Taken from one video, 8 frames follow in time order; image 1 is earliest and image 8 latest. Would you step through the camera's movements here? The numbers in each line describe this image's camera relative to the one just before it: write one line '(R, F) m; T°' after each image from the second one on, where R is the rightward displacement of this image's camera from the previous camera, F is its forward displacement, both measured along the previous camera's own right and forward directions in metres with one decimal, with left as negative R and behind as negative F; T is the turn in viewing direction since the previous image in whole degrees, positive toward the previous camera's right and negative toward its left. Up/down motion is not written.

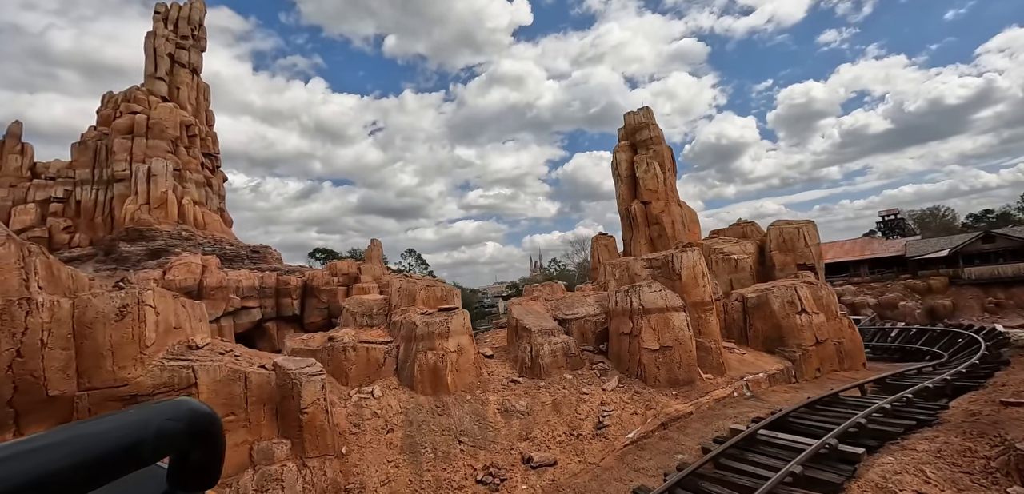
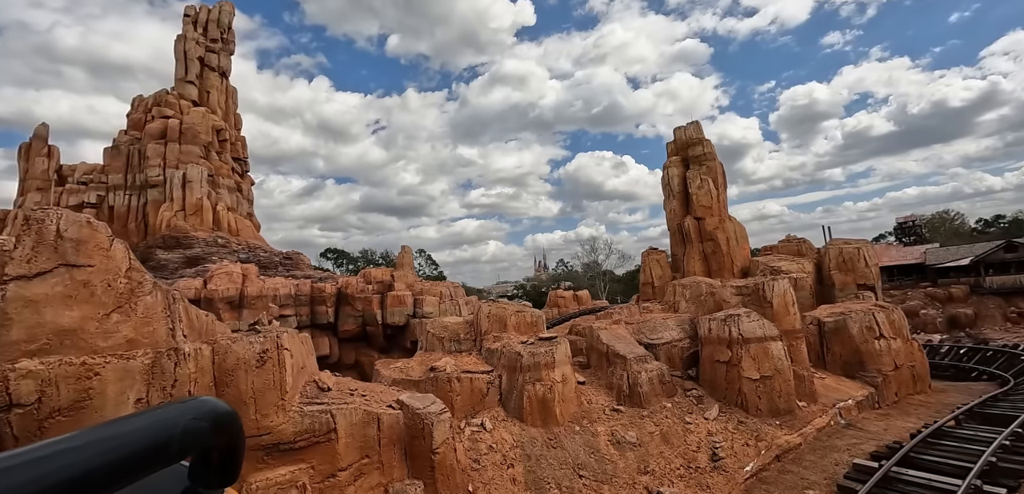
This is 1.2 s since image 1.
(-1.8, 0.0) m; 0°
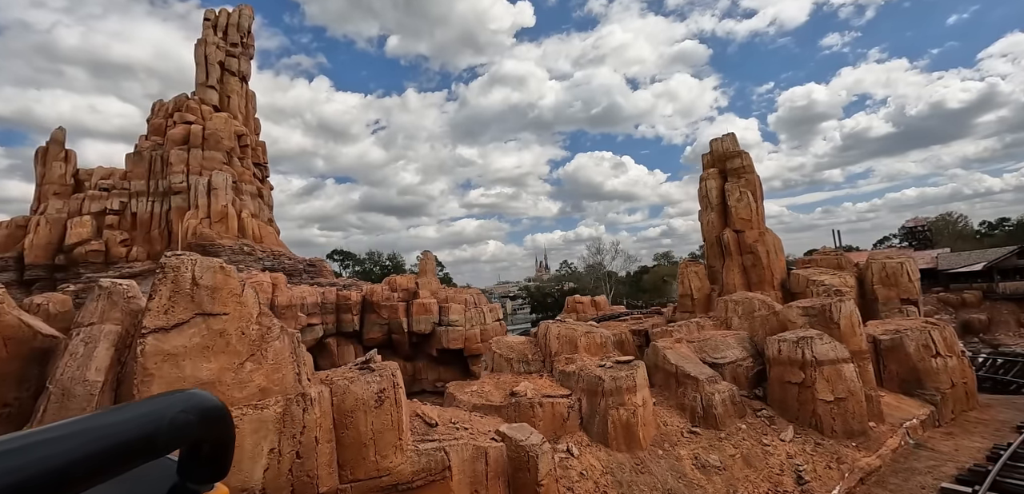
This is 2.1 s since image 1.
(-1.4, 0.0) m; 0°
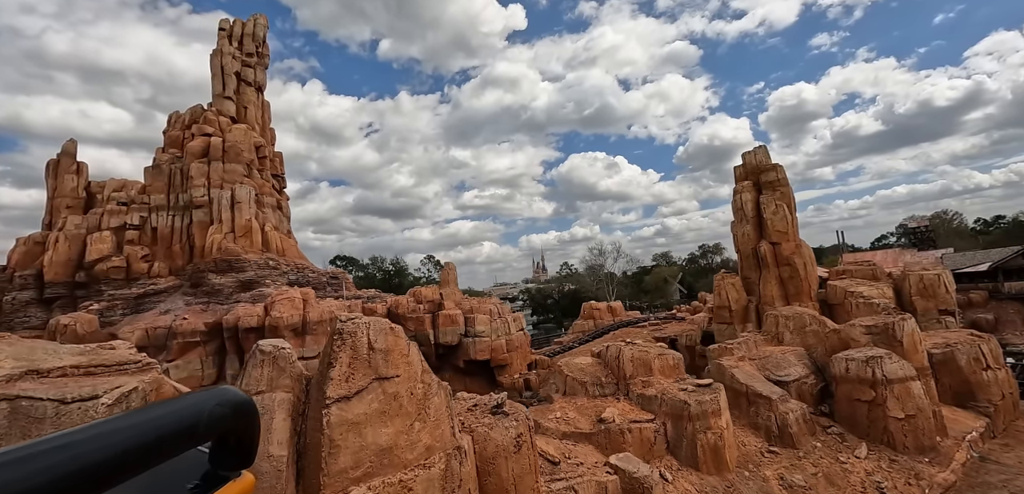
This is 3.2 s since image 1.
(-1.6, -0.1) m; +1°
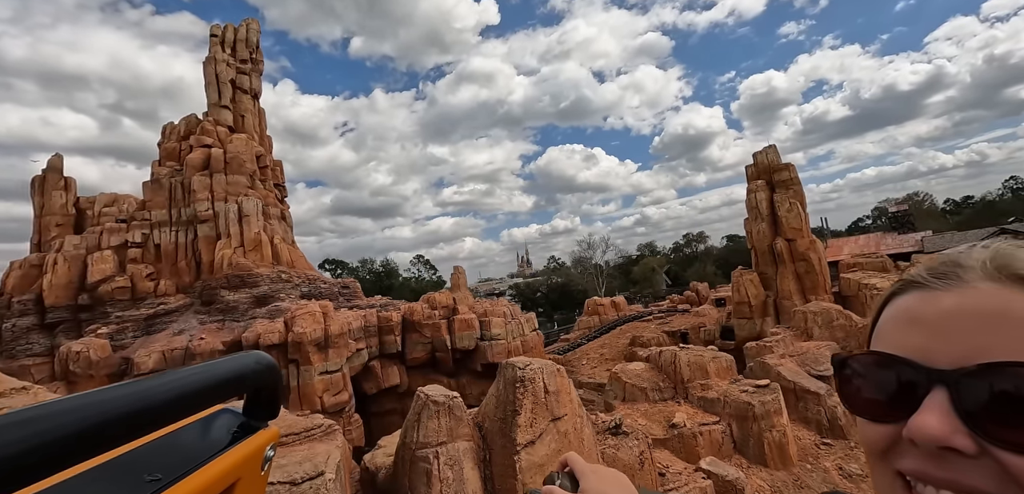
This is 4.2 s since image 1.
(-1.6, -0.3) m; +3°
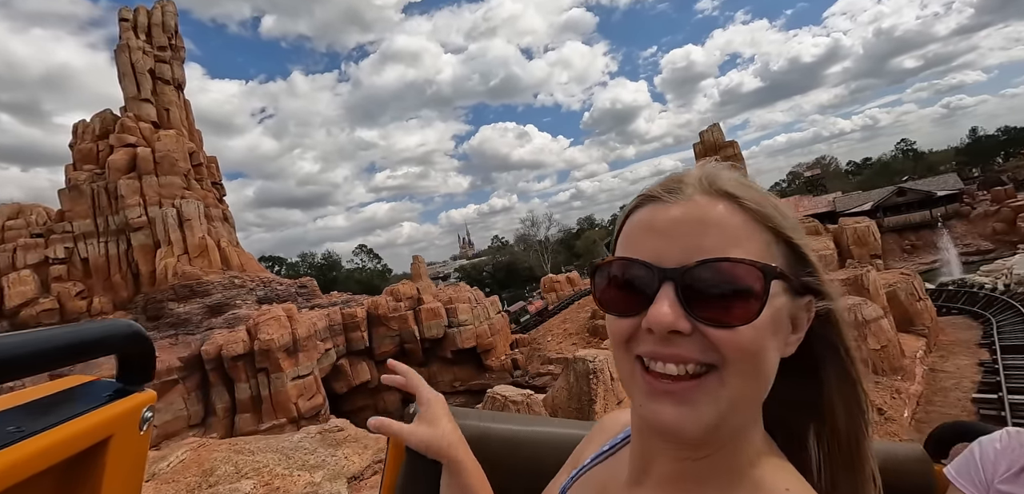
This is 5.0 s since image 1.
(-1.2, -0.2) m; +7°
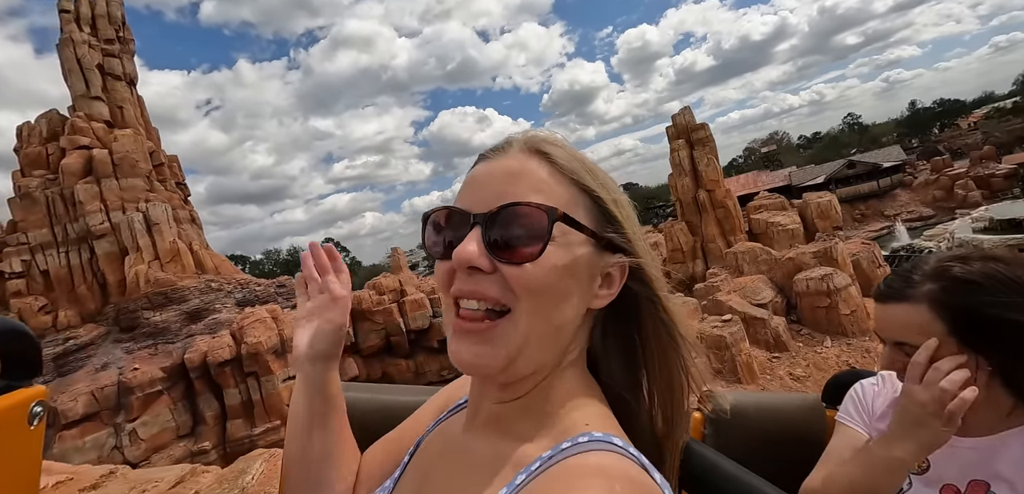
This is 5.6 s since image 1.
(-0.9, -0.2) m; +4°
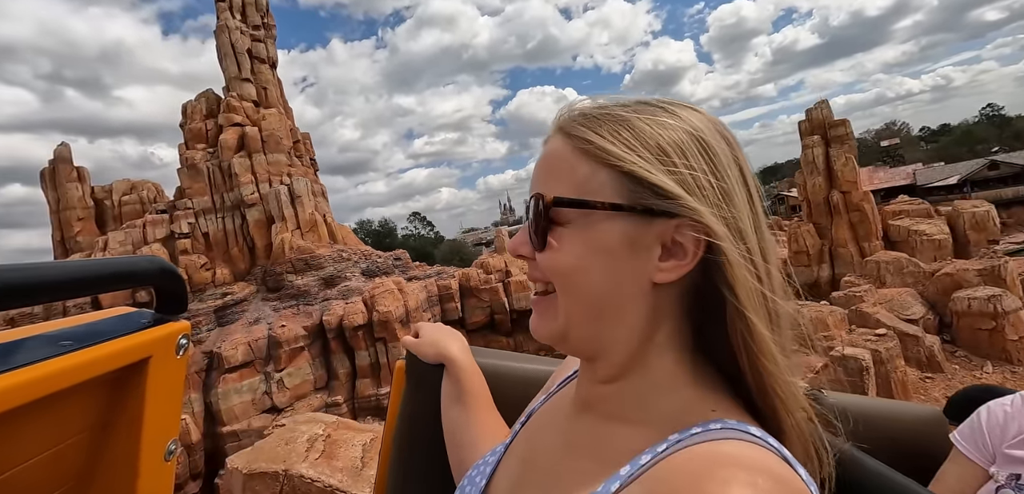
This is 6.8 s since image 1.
(-1.9, -0.7) m; -8°
